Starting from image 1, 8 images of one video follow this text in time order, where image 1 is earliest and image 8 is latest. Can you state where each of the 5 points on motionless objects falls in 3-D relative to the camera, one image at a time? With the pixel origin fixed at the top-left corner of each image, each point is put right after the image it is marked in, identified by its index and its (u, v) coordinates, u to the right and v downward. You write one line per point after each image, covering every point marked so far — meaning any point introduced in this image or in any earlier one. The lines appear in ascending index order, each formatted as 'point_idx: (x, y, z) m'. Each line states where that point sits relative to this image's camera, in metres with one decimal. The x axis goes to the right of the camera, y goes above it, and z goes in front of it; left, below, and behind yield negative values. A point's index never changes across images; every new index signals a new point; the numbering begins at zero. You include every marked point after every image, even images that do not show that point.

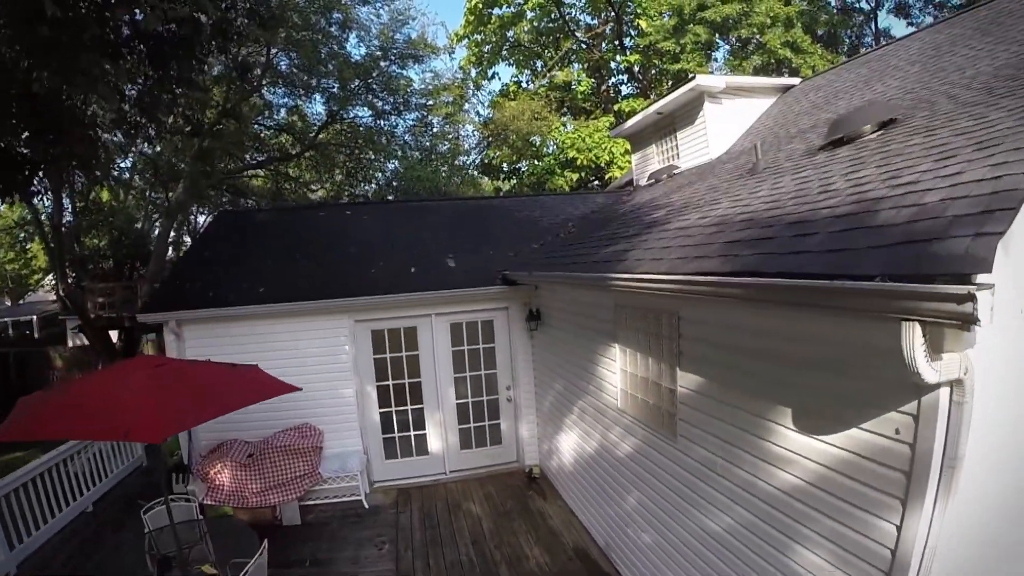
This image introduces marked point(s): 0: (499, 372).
0: (-0.2, -1.0, +9.2) m
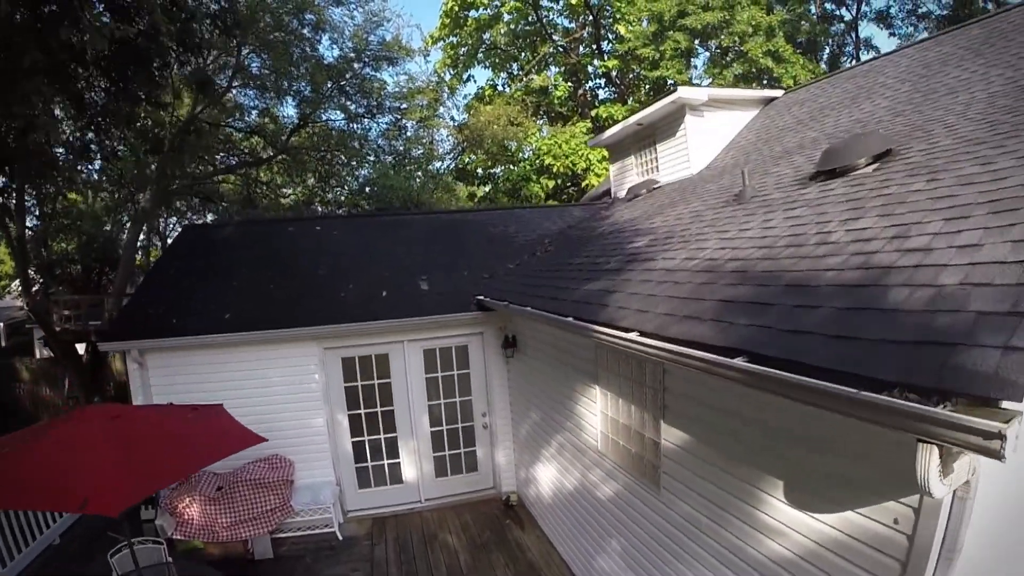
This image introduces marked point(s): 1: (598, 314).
0: (-0.4, -1.2, +8.8) m
1: (+0.5, -0.1, +4.5) m
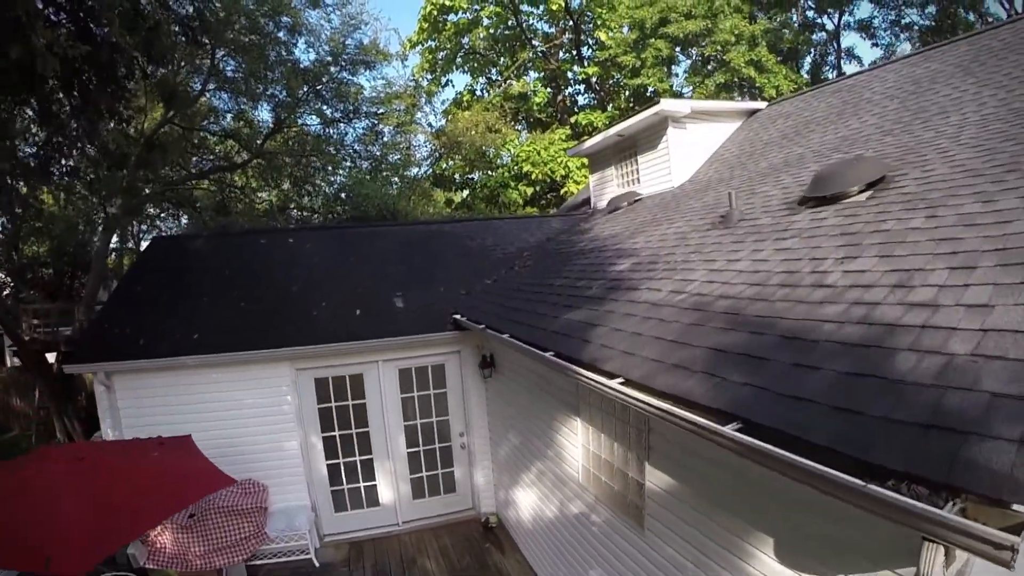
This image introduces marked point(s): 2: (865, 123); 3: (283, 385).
0: (-0.6, -1.4, +8.6) m
1: (+0.4, -0.3, +4.2) m
2: (+3.0, +1.4, +6.9) m
3: (-2.3, -1.0, +8.1) m
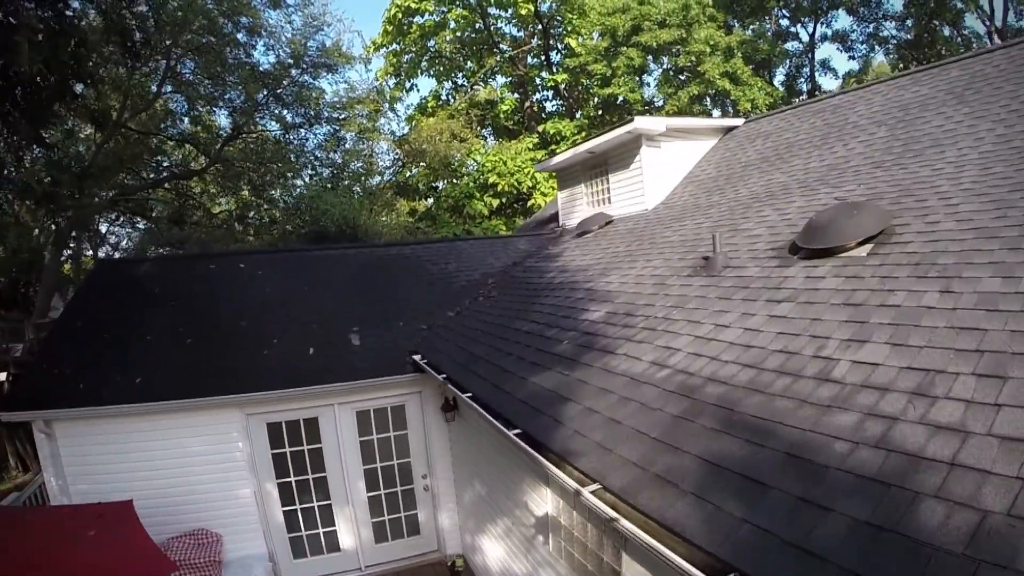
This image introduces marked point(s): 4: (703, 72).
0: (-1.0, -1.7, +8.1) m
1: (+0.2, -0.7, +3.8) m
2: (+2.7, +1.1, +6.5) m
3: (-2.6, -1.3, +7.5) m
4: (+3.5, +3.9, +14.6) m
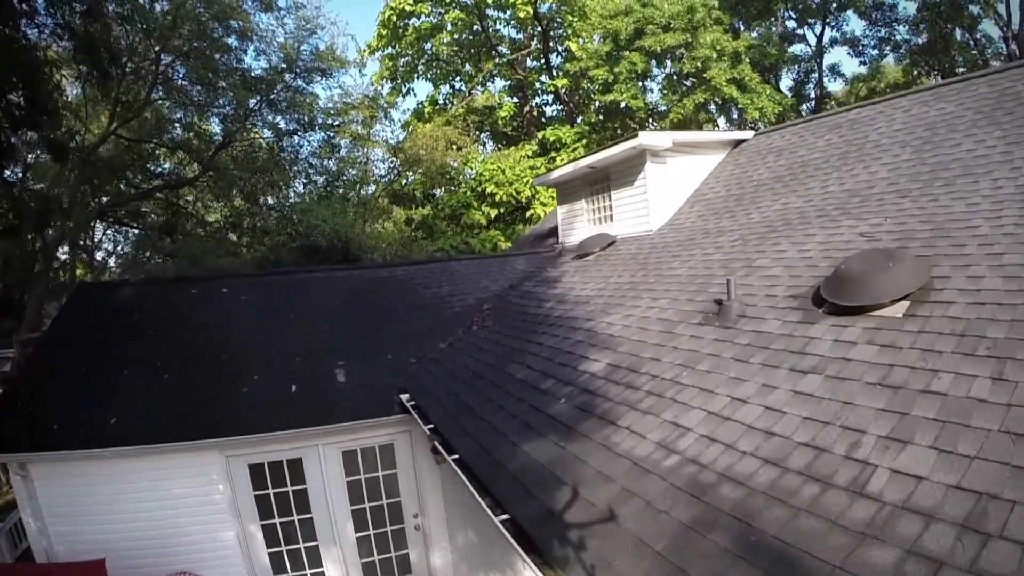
0: (-1.0, -2.0, +7.6) m
1: (+0.1, -1.0, +3.3) m
2: (+2.7, +0.8, +6.0) m
3: (-2.6, -1.6, +7.1) m
4: (+3.4, +3.7, +14.1) m
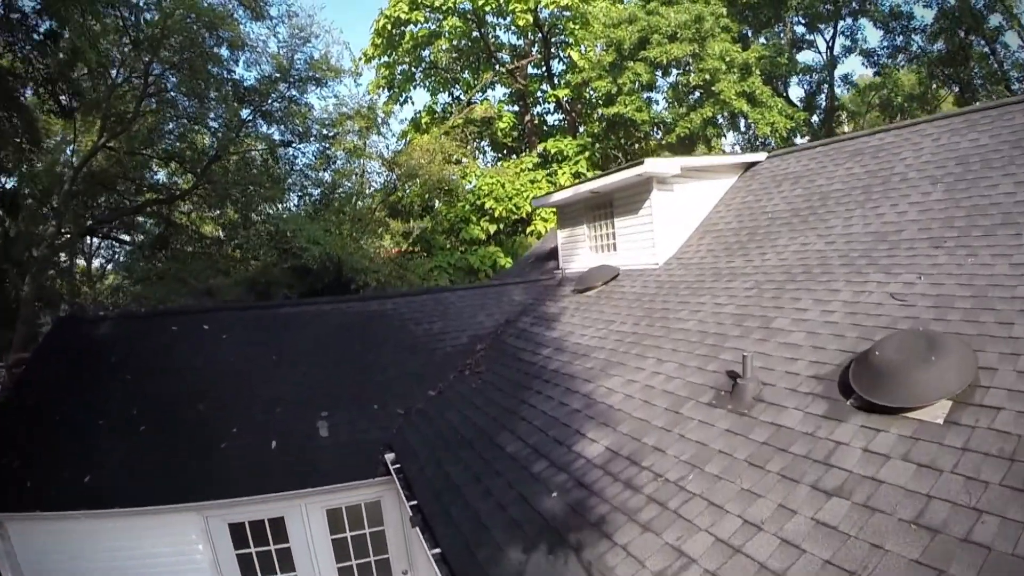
0: (-1.0, -2.4, +7.2) m
1: (+0.1, -1.4, +2.8) m
2: (+2.6, +0.5, +5.5) m
3: (-2.6, -2.0, +6.6) m
4: (+3.5, +3.4, +13.5) m
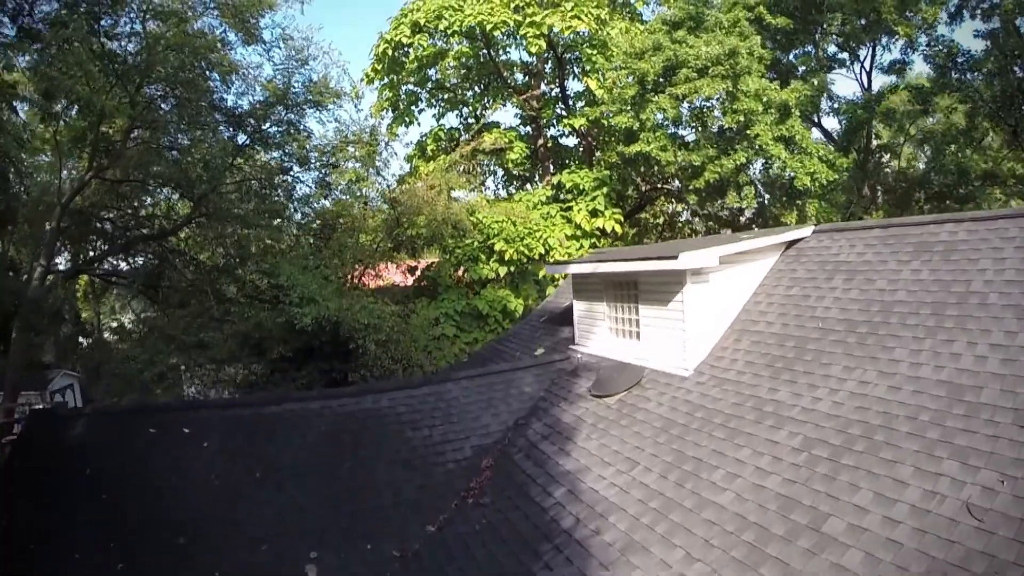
0: (-0.9, -3.3, +6.4) m
1: (0.0, -2.5, +2.0) m
2: (+2.6, -0.5, +4.5) m
3: (-2.6, -3.0, +5.9) m
4: (+3.6, +2.8, +12.4) m
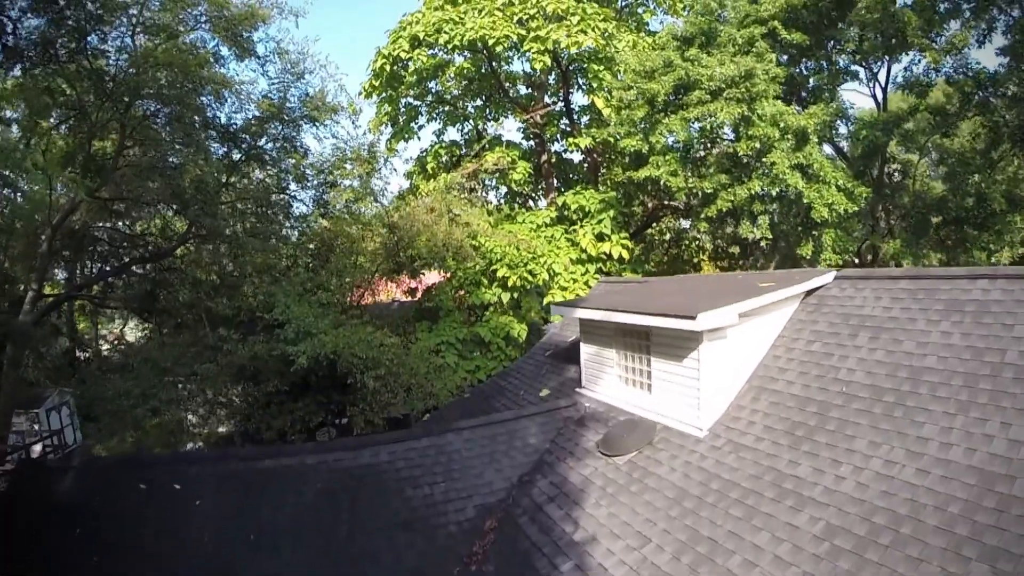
0: (-0.9, -3.7, +6.1) m
1: (+0.1, -3.0, +1.7) m
2: (+2.7, -1.0, +4.2) m
3: (-2.5, -3.4, +5.6) m
4: (+3.7, +2.5, +12.0) m
